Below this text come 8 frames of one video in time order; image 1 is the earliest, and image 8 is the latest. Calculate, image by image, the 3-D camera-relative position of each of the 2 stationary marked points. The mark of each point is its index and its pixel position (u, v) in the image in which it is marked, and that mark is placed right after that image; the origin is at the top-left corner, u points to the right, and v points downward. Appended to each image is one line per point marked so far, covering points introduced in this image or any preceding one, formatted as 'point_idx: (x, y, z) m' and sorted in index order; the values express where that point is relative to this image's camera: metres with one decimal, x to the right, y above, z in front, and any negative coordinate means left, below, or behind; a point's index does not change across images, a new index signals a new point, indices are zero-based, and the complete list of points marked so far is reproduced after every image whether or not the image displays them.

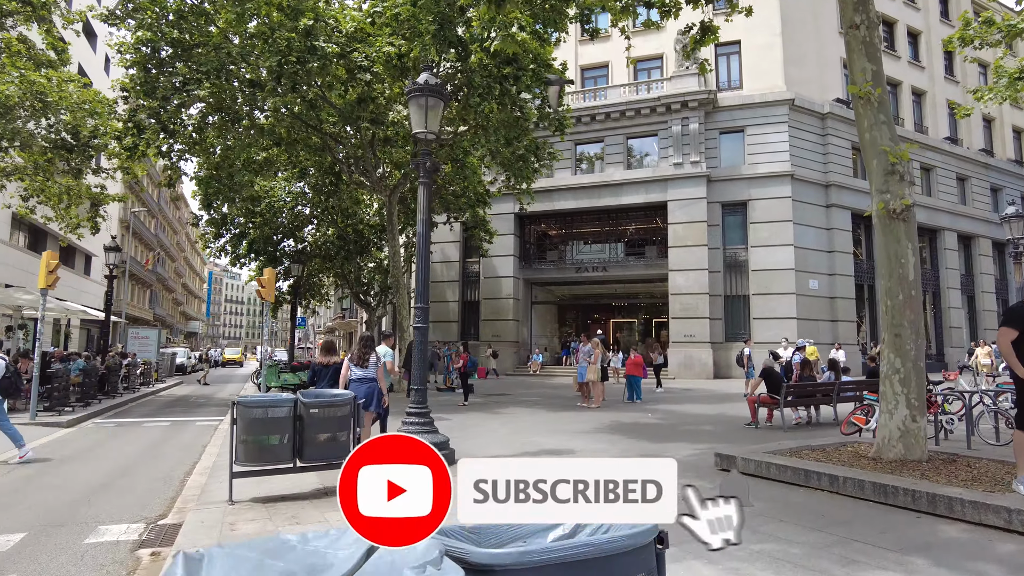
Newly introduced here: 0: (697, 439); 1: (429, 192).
0: (+2.6, -2.1, +9.0) m
1: (-1.0, +1.1, +7.6) m
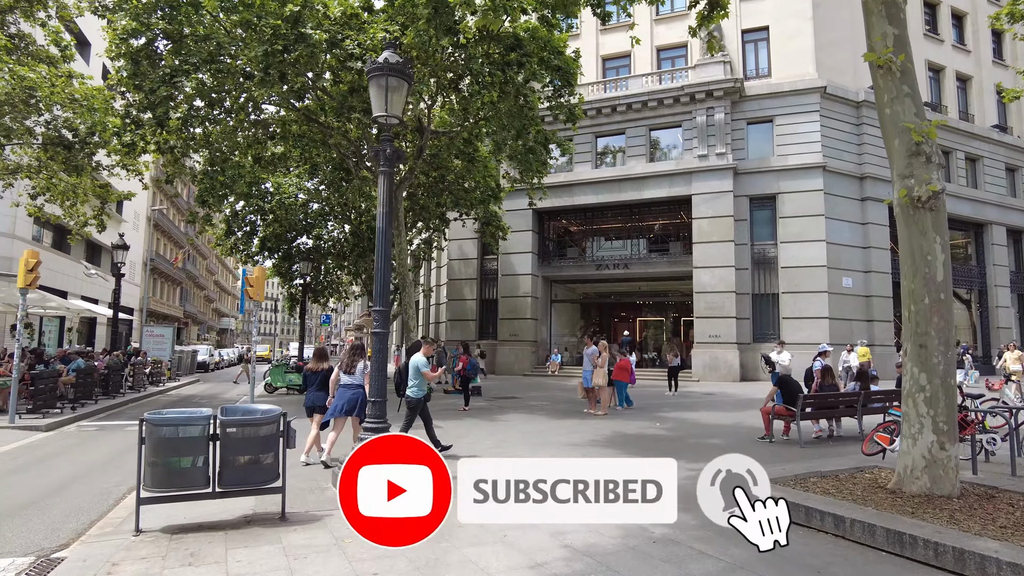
0: (+2.4, -2.1, +8.1) m
1: (-1.3, +1.1, +6.9) m
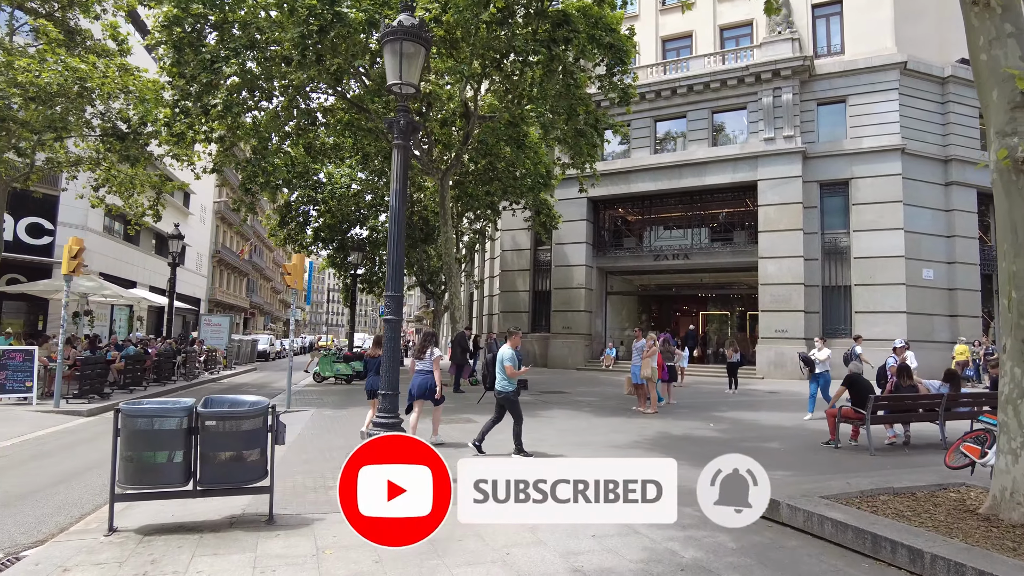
0: (+2.7, -1.9, +7.3) m
1: (-1.0, +1.3, +6.3) m
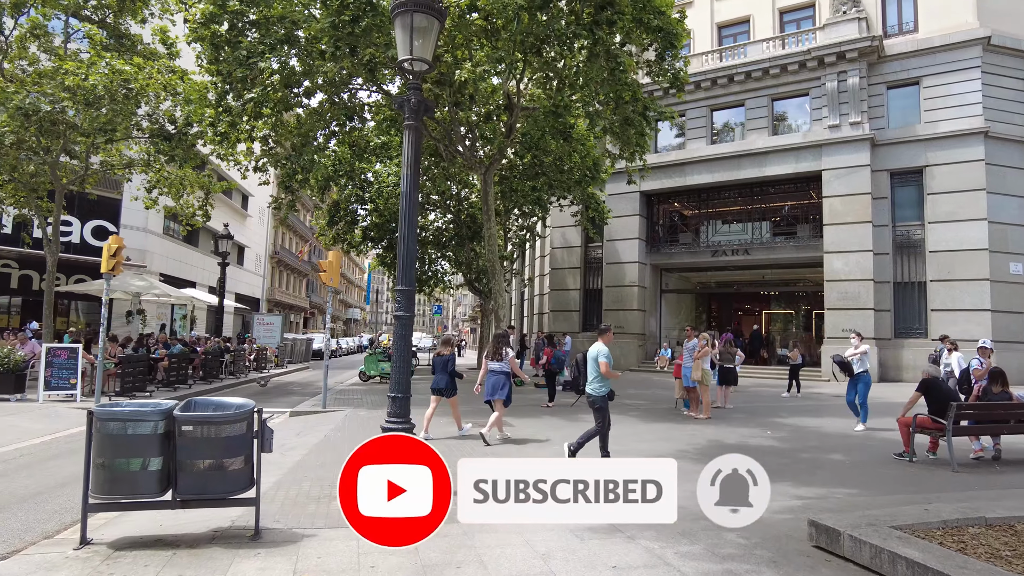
0: (+3.0, -1.8, +6.4) m
1: (-0.8, +1.3, +5.8) m
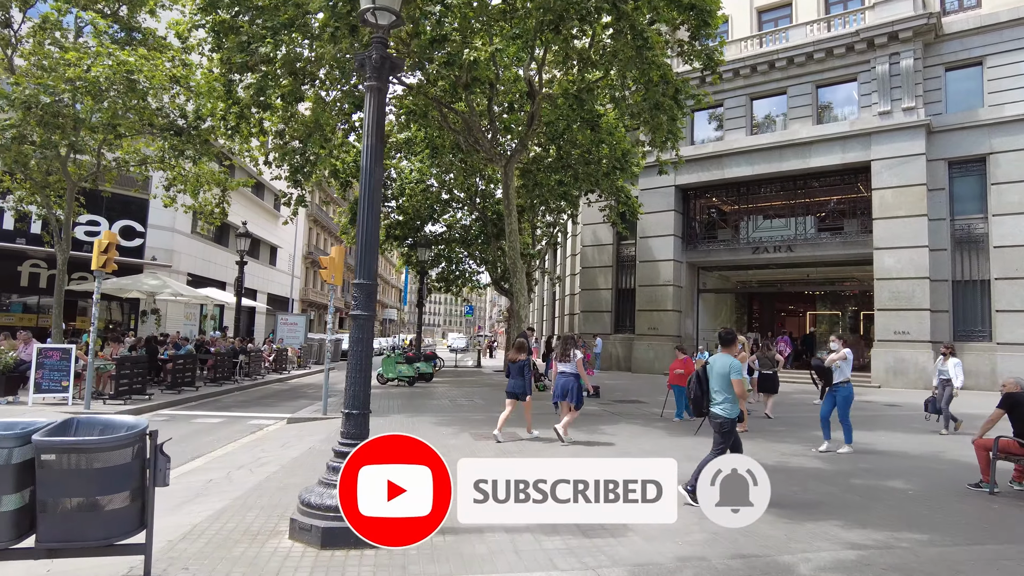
0: (+2.9, -1.8, +5.3) m
1: (-1.0, +1.4, +4.9) m
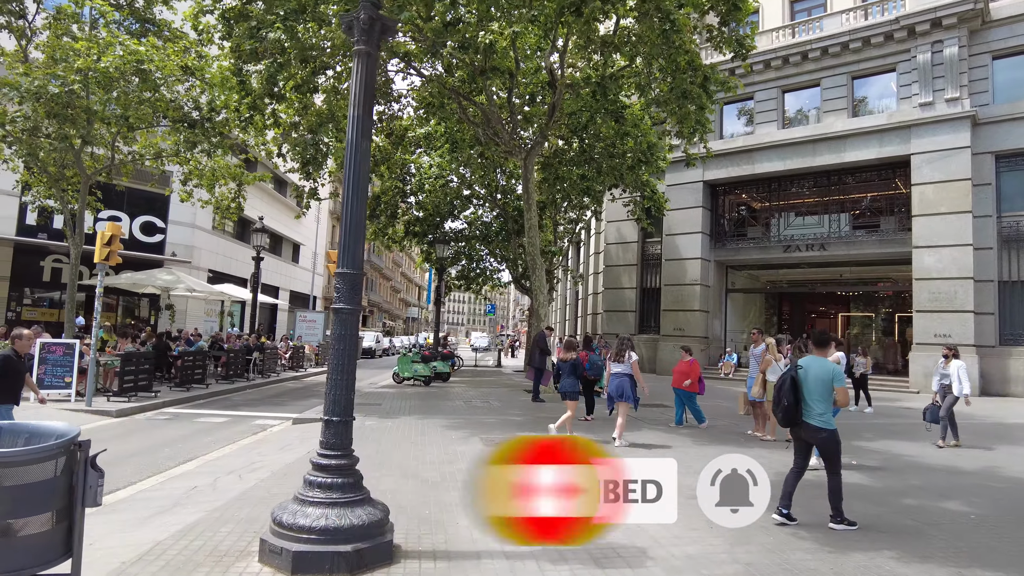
0: (+3.0, -1.8, +4.6) m
1: (-0.9, +1.4, +4.4) m
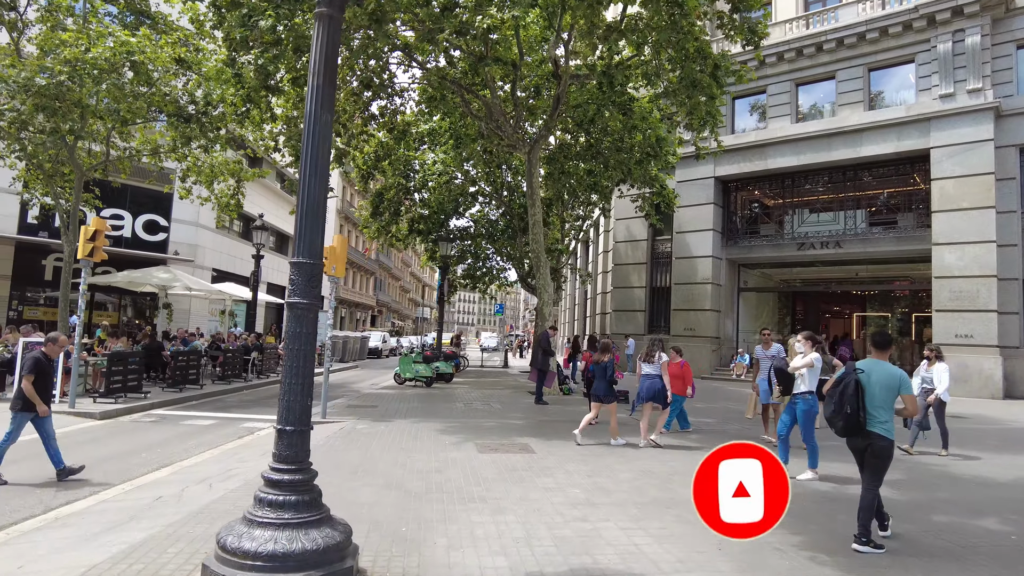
0: (+2.8, -1.7, +4.1) m
1: (-1.0, +1.5, +3.9) m
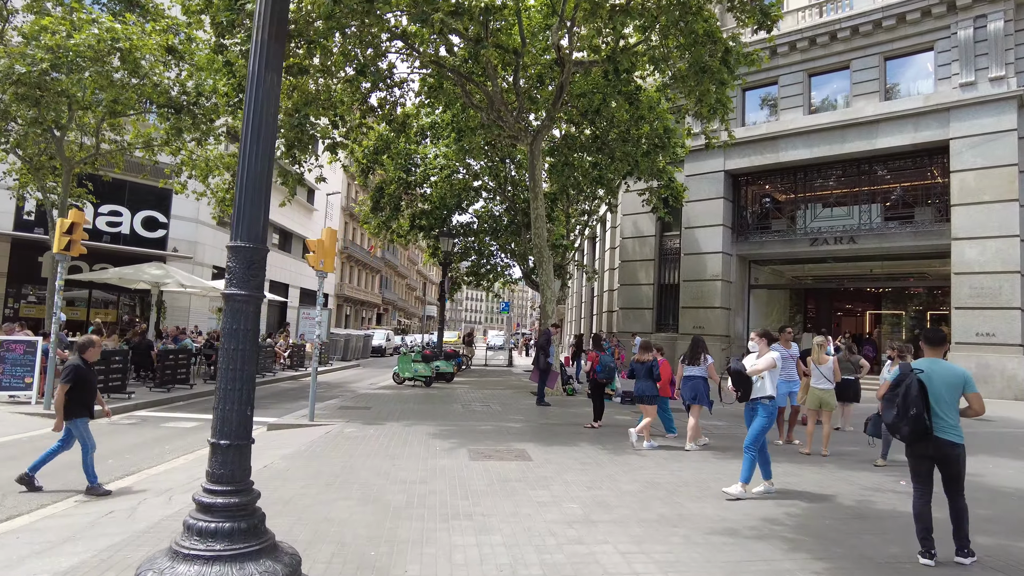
0: (+2.7, -1.7, +3.5) m
1: (-1.1, +1.5, +3.3) m
